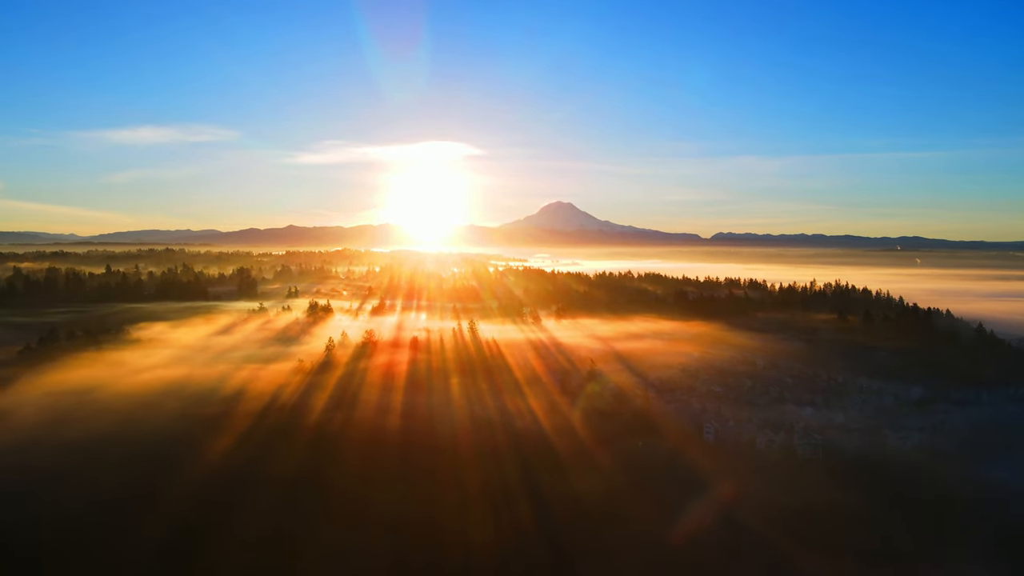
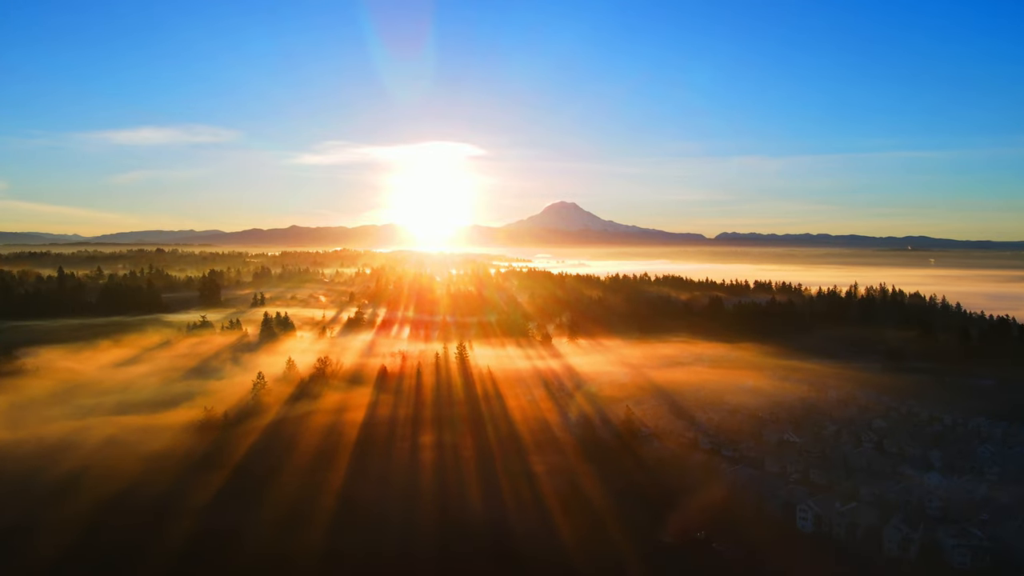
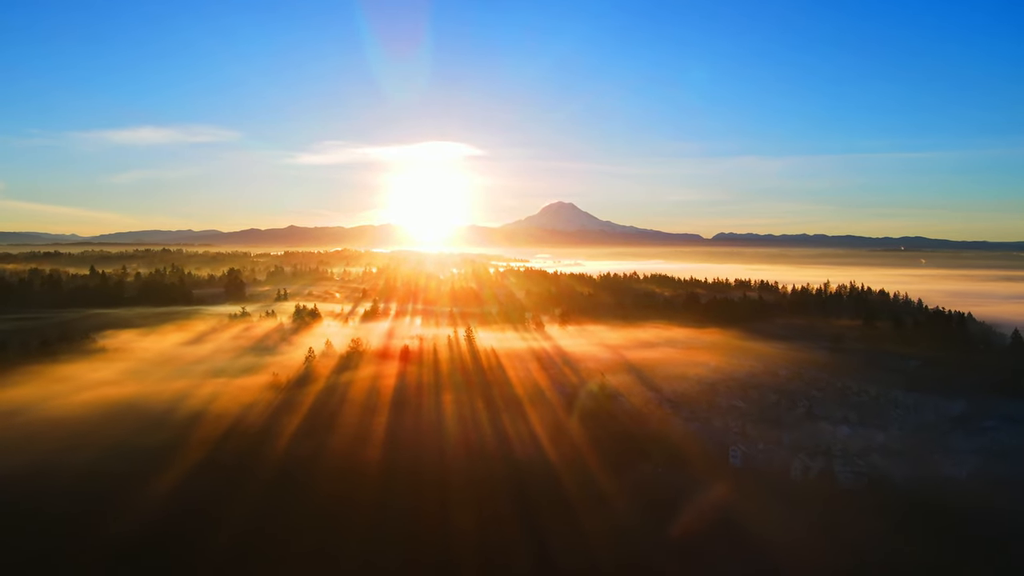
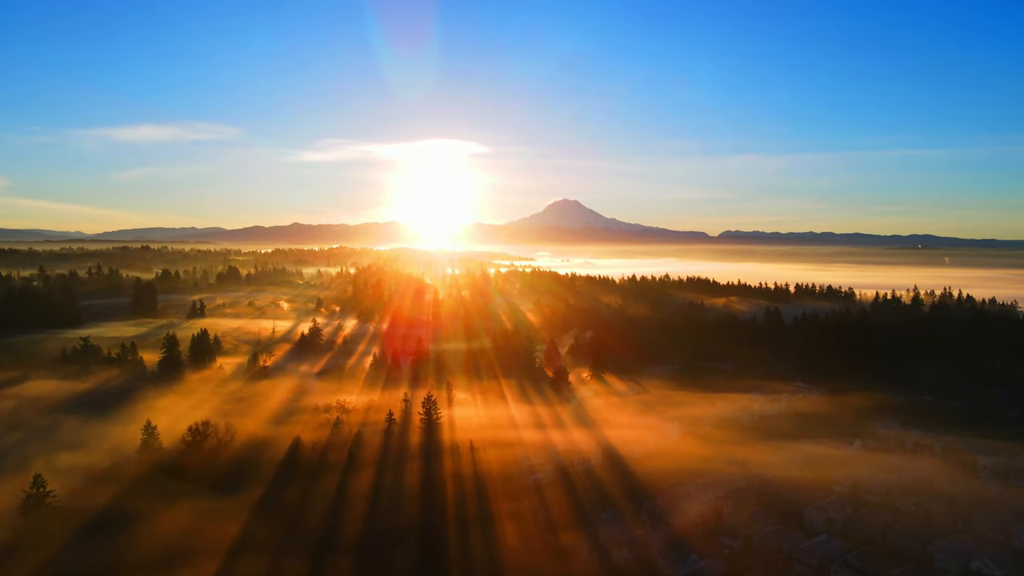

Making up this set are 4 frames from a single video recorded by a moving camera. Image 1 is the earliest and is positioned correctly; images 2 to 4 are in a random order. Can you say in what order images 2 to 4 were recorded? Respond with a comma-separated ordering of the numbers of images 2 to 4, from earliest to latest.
3, 2, 4
